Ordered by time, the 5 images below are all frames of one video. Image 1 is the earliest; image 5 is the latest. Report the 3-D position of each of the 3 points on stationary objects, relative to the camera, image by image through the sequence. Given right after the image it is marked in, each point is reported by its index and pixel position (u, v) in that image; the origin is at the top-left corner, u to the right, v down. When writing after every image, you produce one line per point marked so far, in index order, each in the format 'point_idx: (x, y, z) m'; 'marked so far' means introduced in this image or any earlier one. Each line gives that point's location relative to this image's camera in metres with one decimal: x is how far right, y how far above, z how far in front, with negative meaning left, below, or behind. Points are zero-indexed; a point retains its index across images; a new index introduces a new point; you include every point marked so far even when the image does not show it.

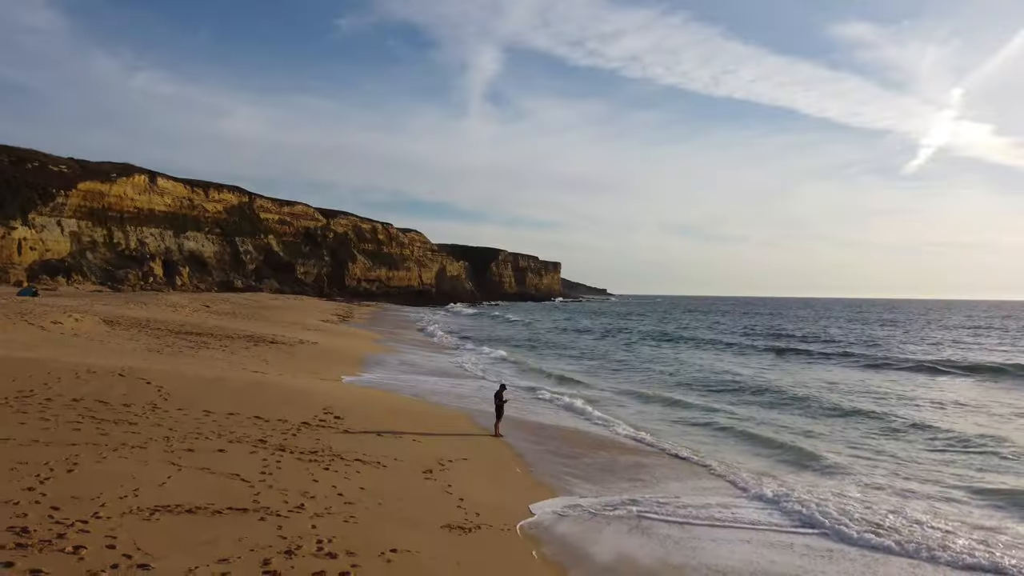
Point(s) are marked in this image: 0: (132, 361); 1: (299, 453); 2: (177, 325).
0: (-7.2, -1.4, +10.9) m
1: (-2.4, -1.8, +6.3) m
2: (-11.0, -1.2, +18.8) m
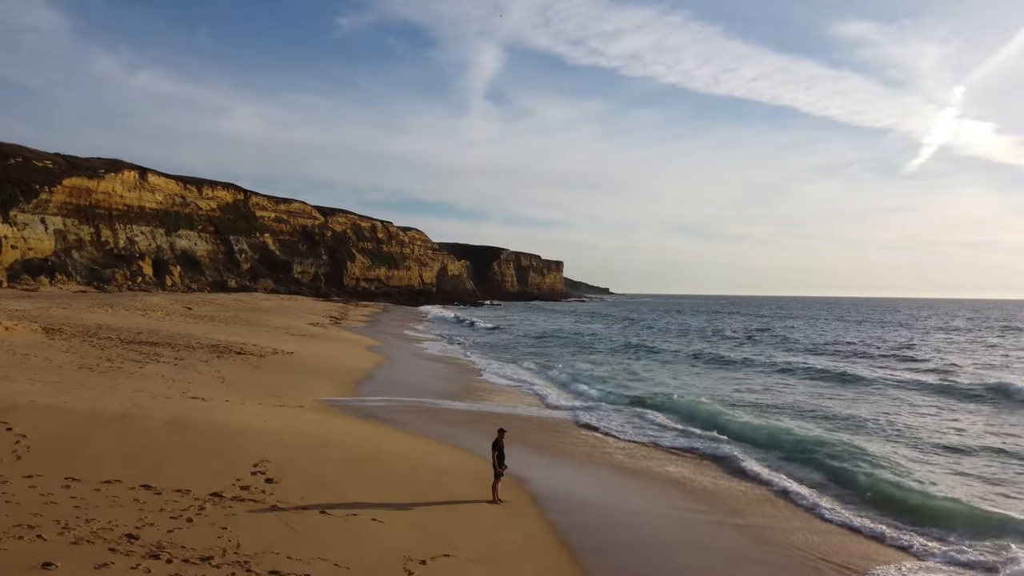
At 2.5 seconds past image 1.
0: (-7.1, -1.5, +8.6) m
1: (-2.3, -1.9, +4.0) m
2: (-10.9, -1.3, +16.5) m
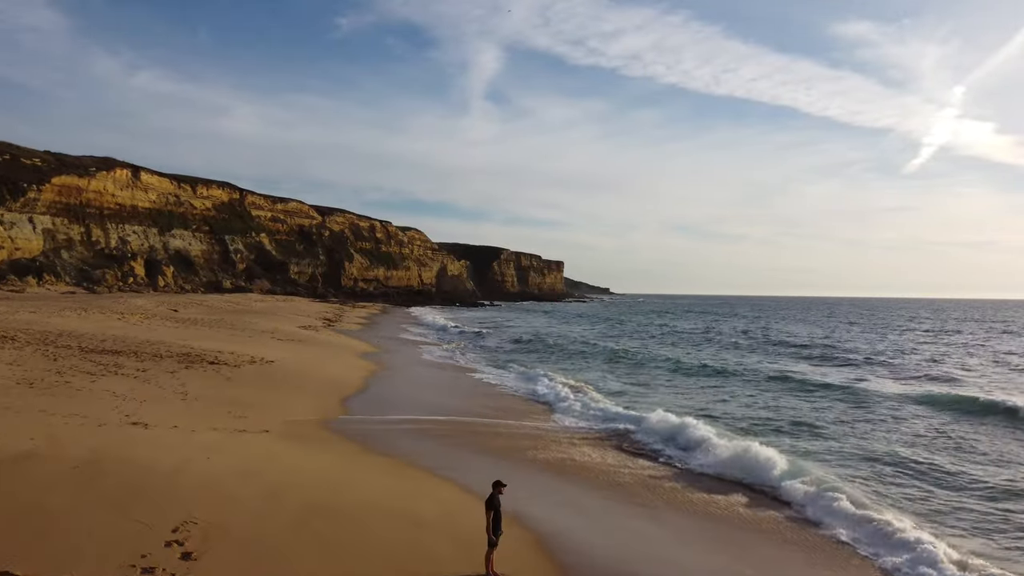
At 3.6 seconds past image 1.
0: (-7.1, -1.5, +7.1) m
1: (-2.3, -2.0, +2.6) m
2: (-10.9, -1.4, +15.1) m
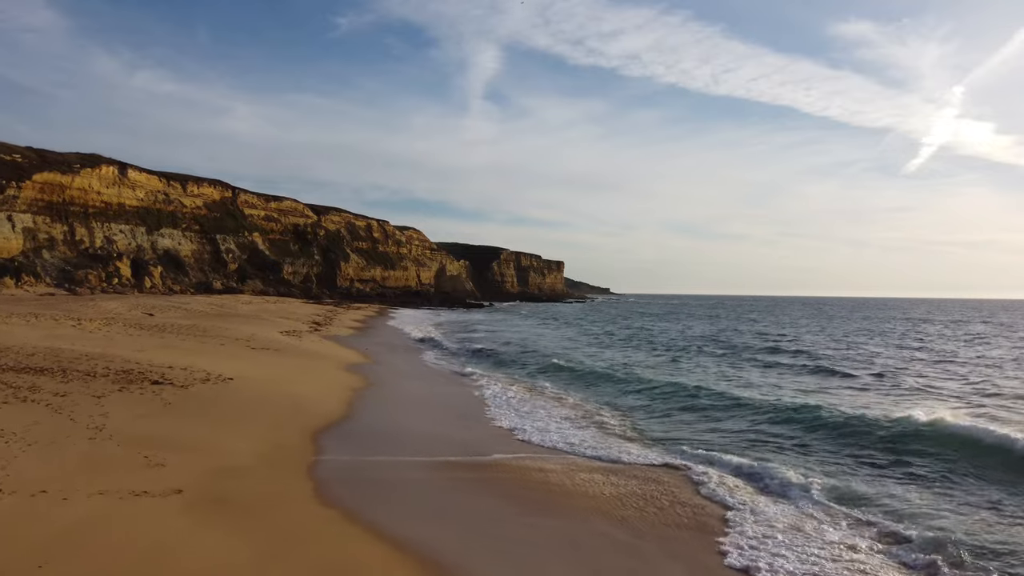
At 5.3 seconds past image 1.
0: (-7.2, -1.7, +4.9) m
1: (-2.3, -2.1, +0.4) m
2: (-10.9, -1.5, +12.9) m
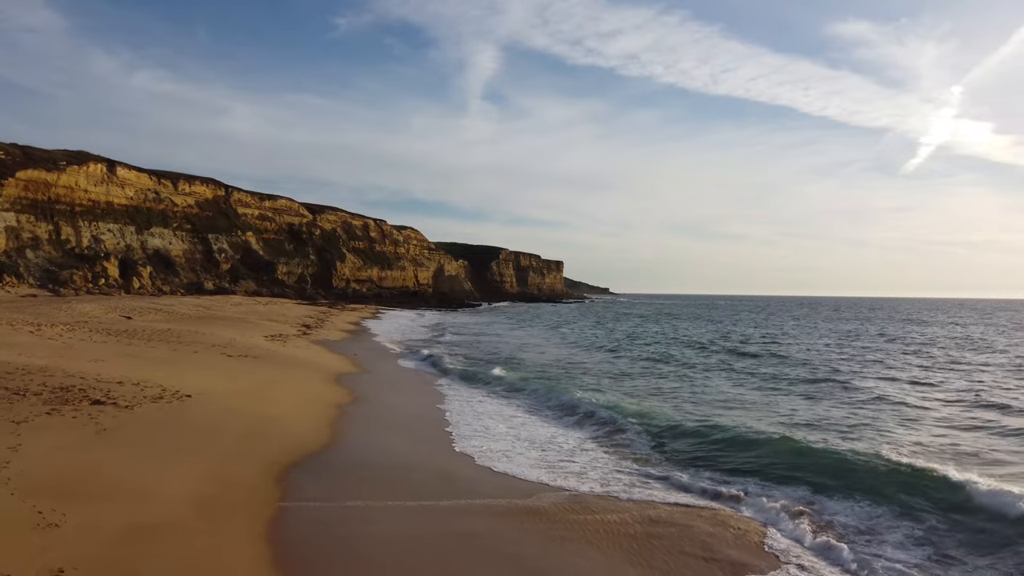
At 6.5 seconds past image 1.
0: (-7.2, -1.7, +3.3) m
1: (-2.3, -2.2, -1.3) m
2: (-10.9, -1.6, +11.2) m
